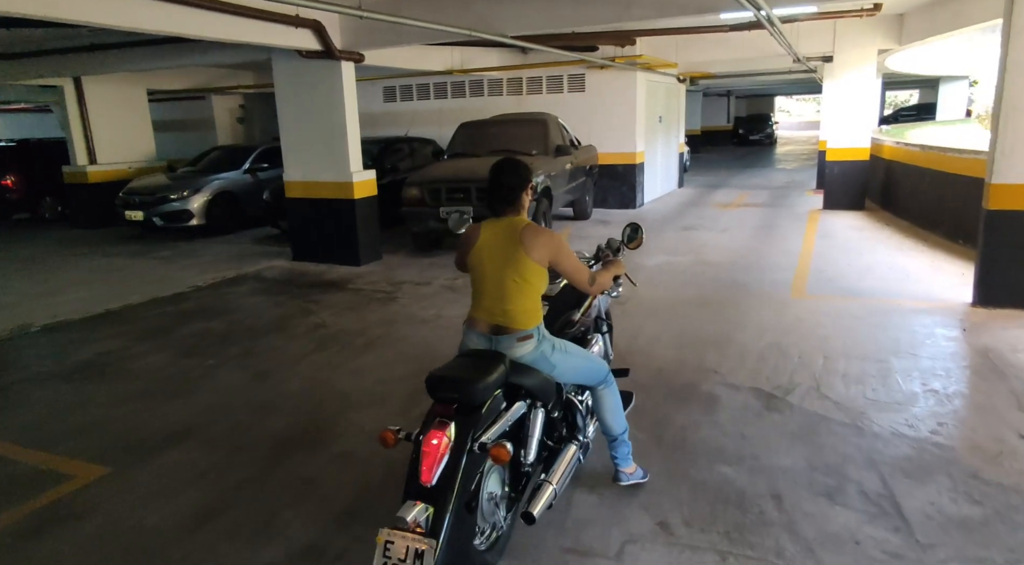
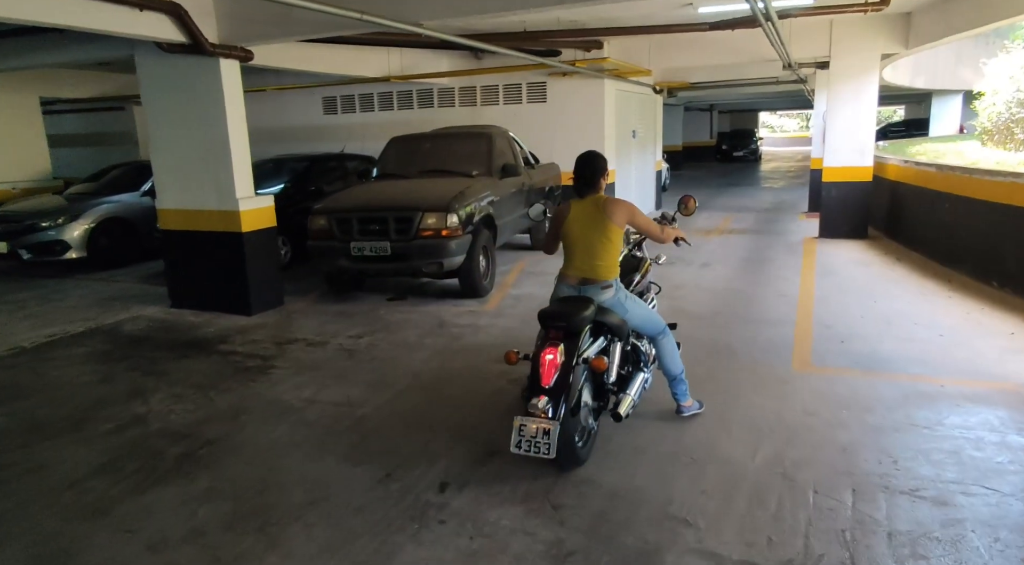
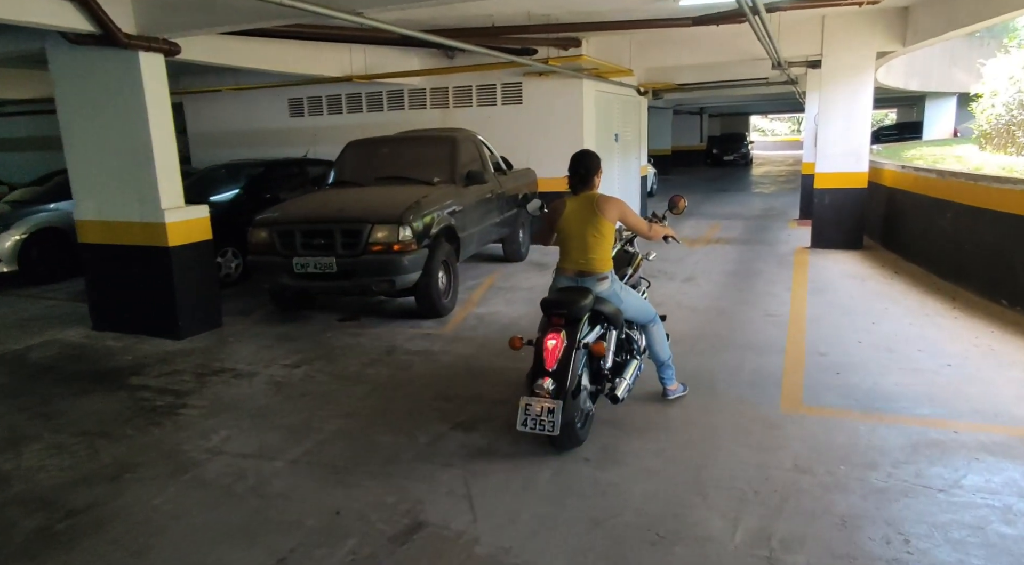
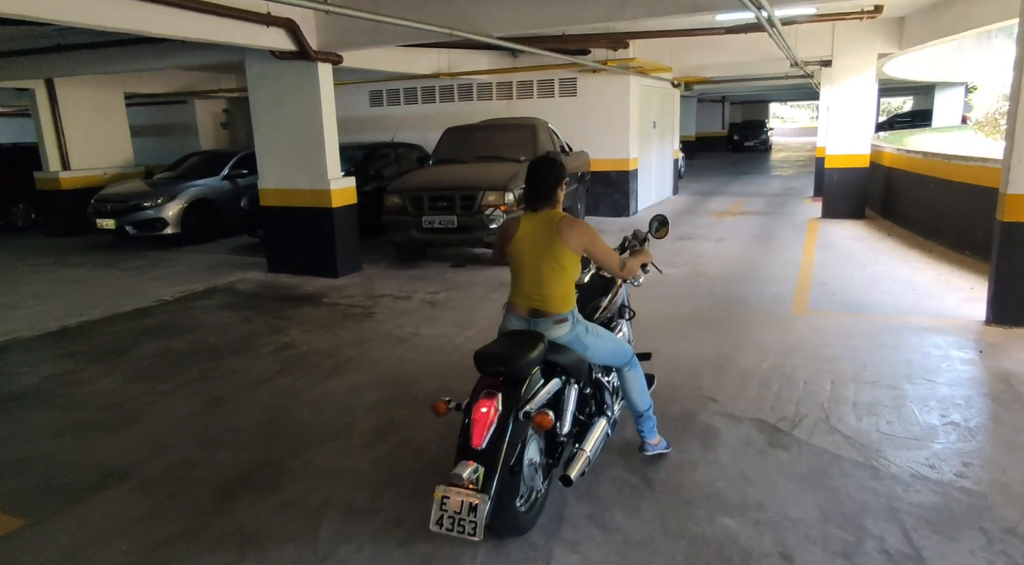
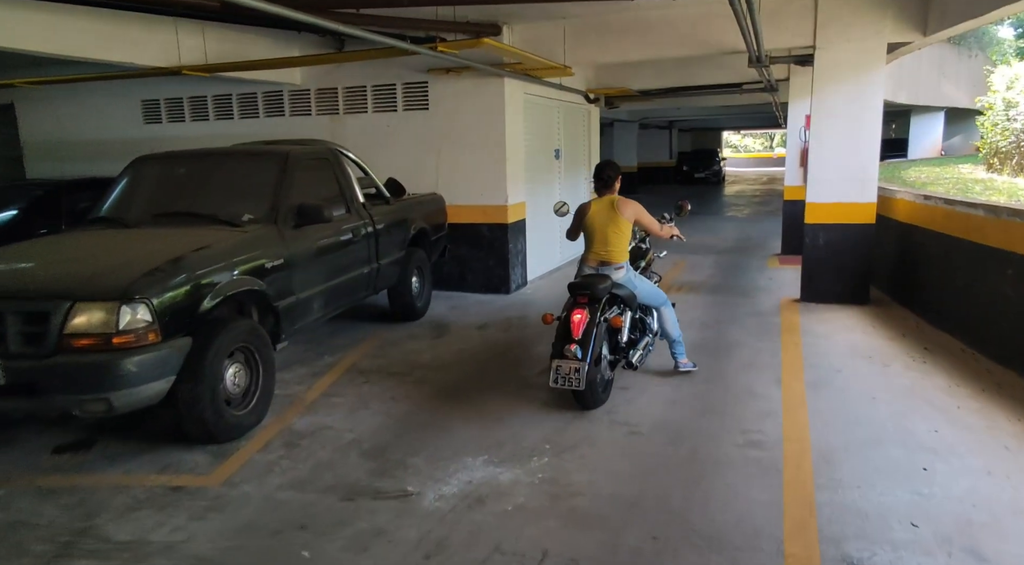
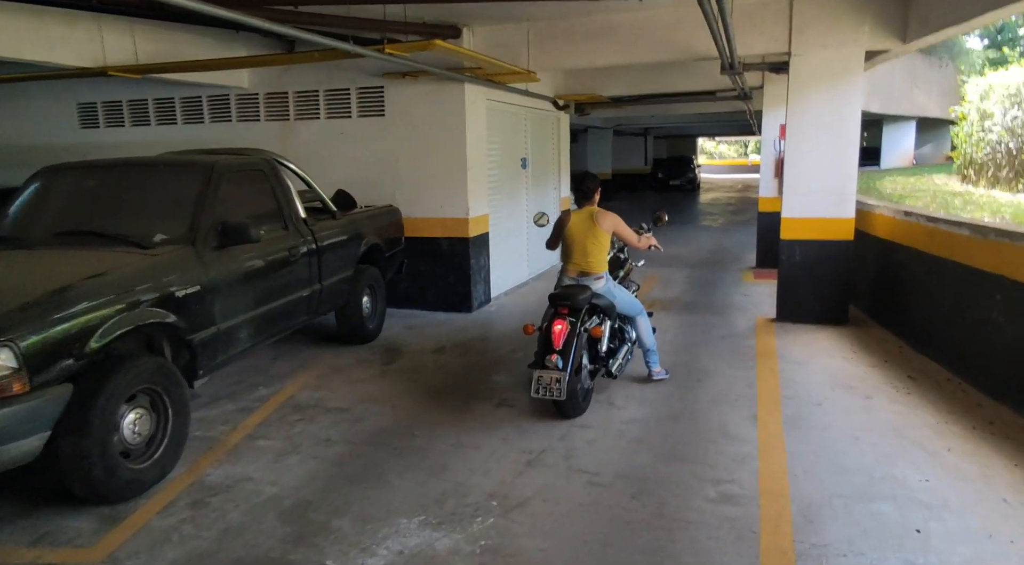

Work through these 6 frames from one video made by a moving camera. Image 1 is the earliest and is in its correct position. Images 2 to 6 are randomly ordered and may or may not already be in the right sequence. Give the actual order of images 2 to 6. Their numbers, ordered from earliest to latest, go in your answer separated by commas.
4, 2, 3, 5, 6
